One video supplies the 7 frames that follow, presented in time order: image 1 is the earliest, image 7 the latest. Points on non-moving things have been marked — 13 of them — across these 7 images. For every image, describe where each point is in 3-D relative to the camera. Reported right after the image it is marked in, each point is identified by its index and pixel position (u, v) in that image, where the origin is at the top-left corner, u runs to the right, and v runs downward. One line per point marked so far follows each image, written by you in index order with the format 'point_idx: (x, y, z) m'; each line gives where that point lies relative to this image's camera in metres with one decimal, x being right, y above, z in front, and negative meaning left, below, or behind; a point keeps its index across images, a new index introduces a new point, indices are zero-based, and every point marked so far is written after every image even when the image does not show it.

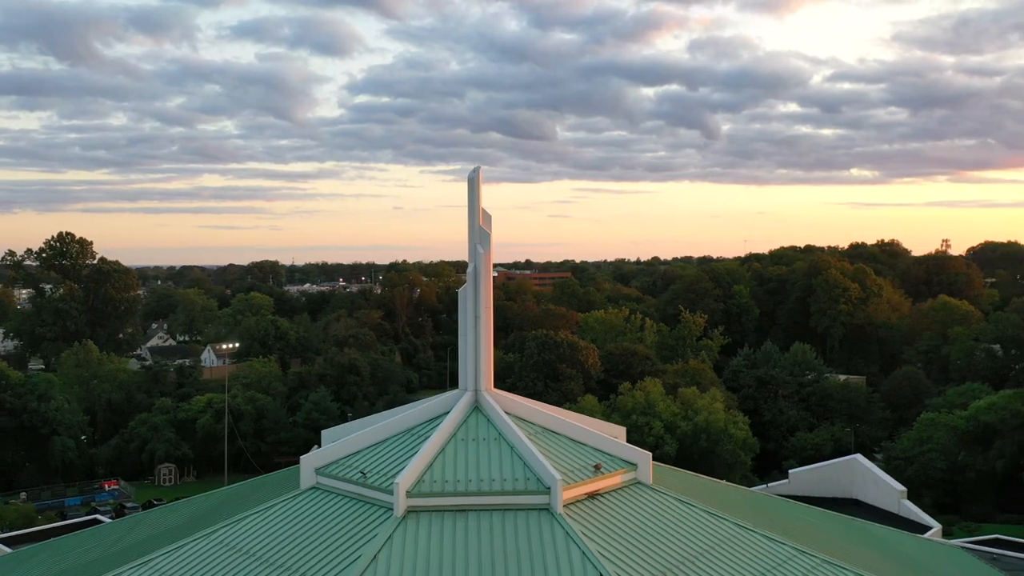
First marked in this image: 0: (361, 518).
0: (-2.6, -3.9, +15.5) m
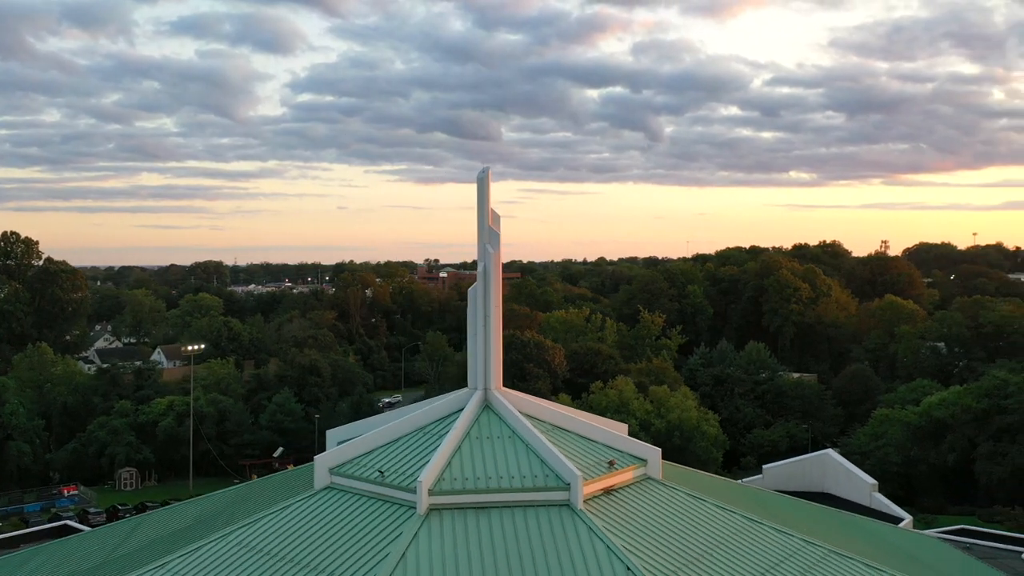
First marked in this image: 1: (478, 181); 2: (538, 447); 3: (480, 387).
0: (-2.2, -3.9, +15.6) m
1: (-0.7, +2.2, +18.6) m
2: (+0.5, -2.9, +16.7) m
3: (-0.7, -2.0, +18.5) m
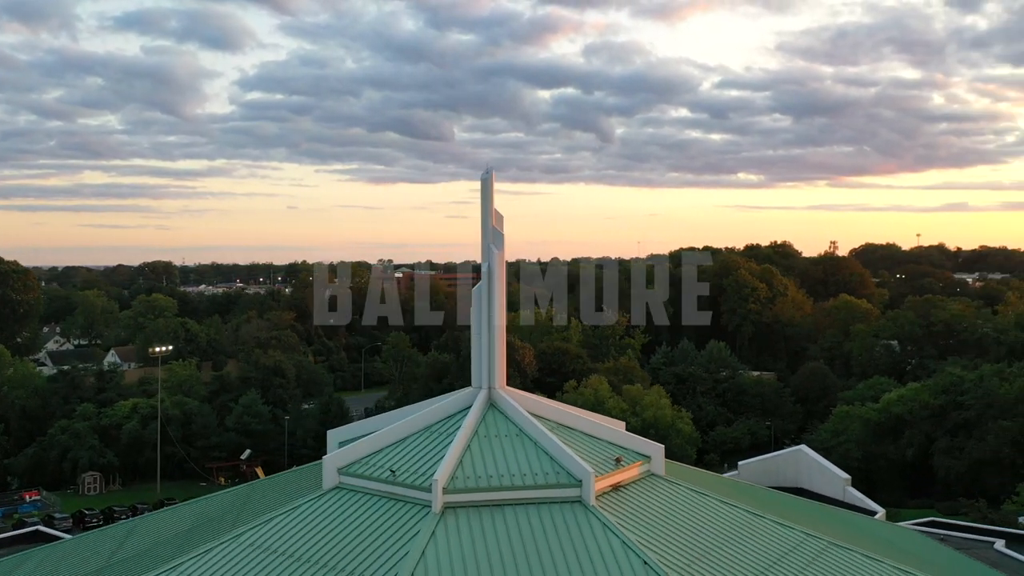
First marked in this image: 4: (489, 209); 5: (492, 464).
0: (-1.9, -3.9, +15.6) m
1: (-0.6, +2.2, +18.7) m
2: (+0.7, -2.9, +16.9) m
3: (-0.6, -2.0, +18.7) m
4: (-0.5, +1.6, +18.8) m
5: (-0.4, -3.2, +16.7) m
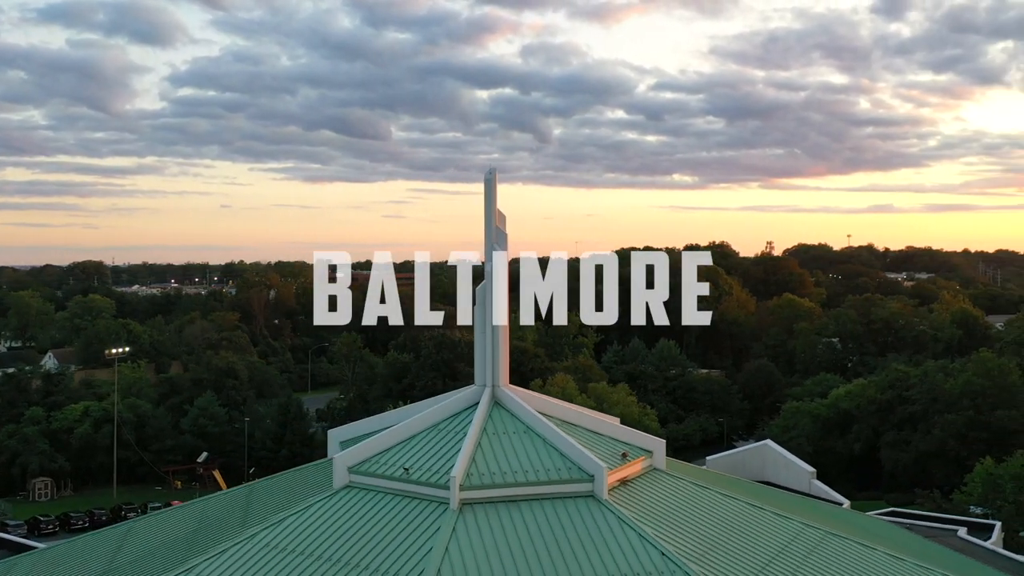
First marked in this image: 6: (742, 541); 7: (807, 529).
0: (-1.7, -3.9, +15.8) m
1: (-0.5, +2.2, +18.9) m
2: (+0.9, -2.9, +17.2) m
3: (-0.5, -2.0, +18.9) m
4: (-0.4, +1.6, +19.0) m
5: (-0.2, -3.2, +16.9) m
6: (+4.1, -4.6, +16.5) m
7: (+5.7, -4.7, +17.8) m
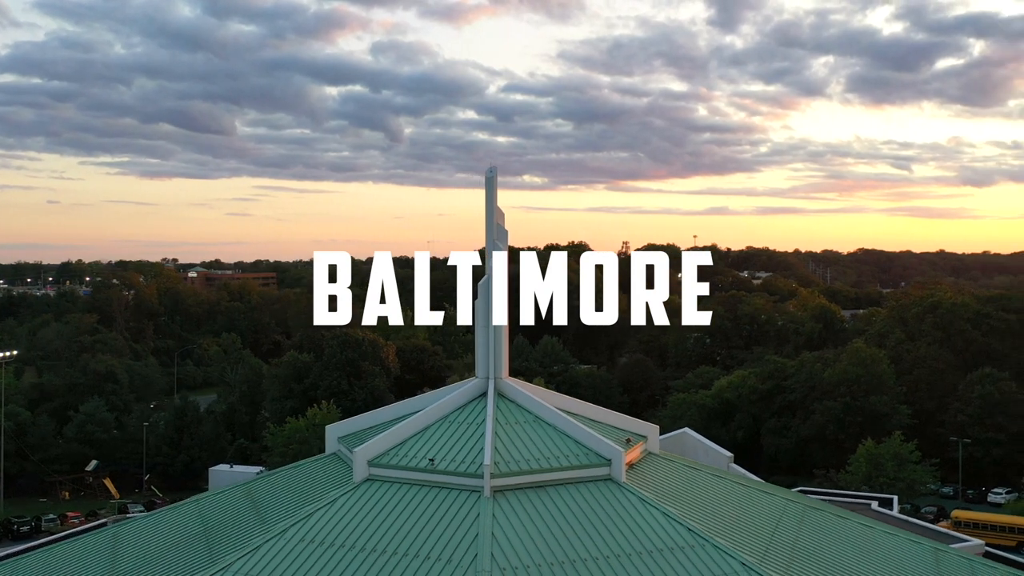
0: (-1.1, -3.8, +16.2) m
1: (-0.5, +2.3, +19.5) m
2: (+1.1, -2.8, +18.0) m
3: (-0.5, -1.9, +19.4) m
4: (-0.4, +1.7, +19.6) m
5: (+0.2, -3.1, +17.5) m
6: (+4.5, -4.4, +17.8) m
7: (+5.9, -4.6, +19.3) m
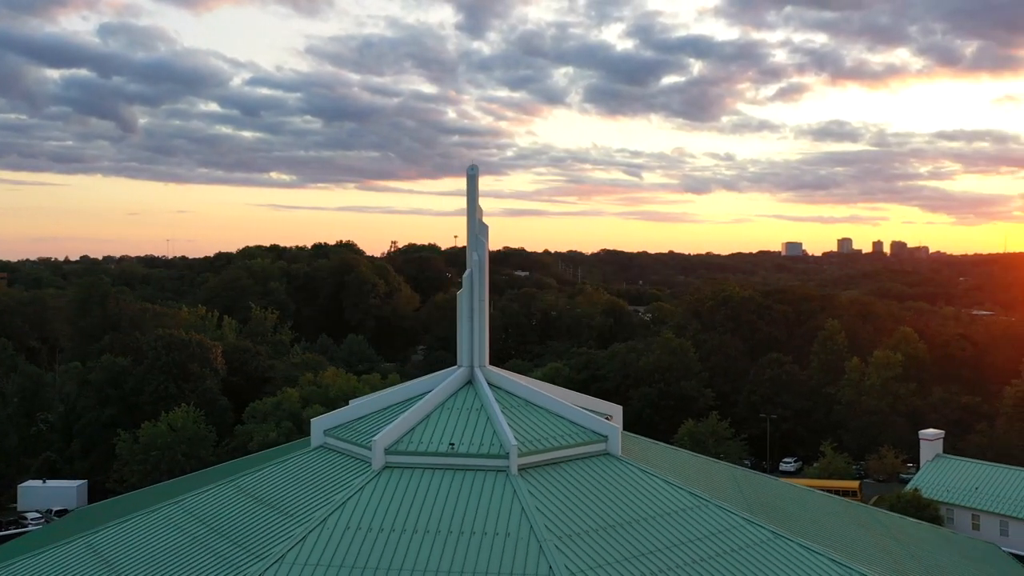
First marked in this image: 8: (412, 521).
0: (-0.6, -3.6, +17.0) m
1: (-1.0, +2.5, +20.4) m
2: (+1.1, -2.6, +19.4) m
3: (-0.9, -1.7, +20.3) m
4: (-0.9, +1.9, +20.5) m
5: (+0.3, -2.9, +18.7) m
6: (+4.4, -4.2, +20.1) m
7: (+5.3, -4.4, +22.0) m
8: (-1.8, -4.1, +16.0) m
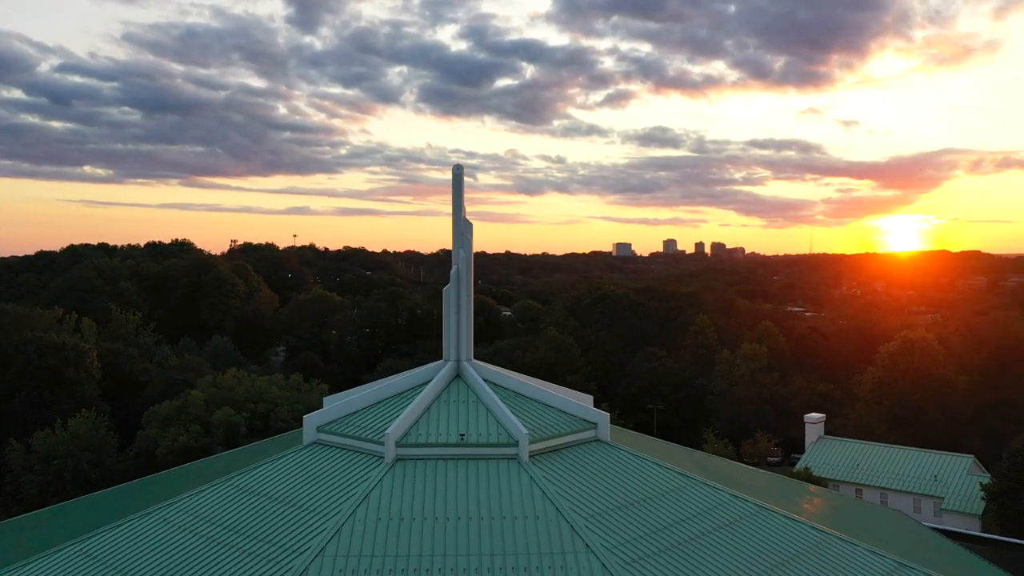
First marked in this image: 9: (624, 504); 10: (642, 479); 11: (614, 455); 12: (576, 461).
0: (-0.3, -3.5, +17.6) m
1: (-1.3, +2.6, +20.8) m
2: (+0.9, -2.5, +20.3) m
3: (-1.2, -1.6, +20.8) m
4: (-1.2, +2.0, +21.0) m
5: (+0.2, -2.8, +19.4) m
6: (+4.0, -4.1, +21.6) m
7: (+4.6, -4.2, +23.5) m
8: (-1.3, -4.0, +16.4) m
9: (+2.1, -4.2, +17.6) m
10: (+2.6, -3.9, +18.8) m
11: (+2.2, -3.6, +19.6) m
12: (+1.3, -3.6, +18.8) m
